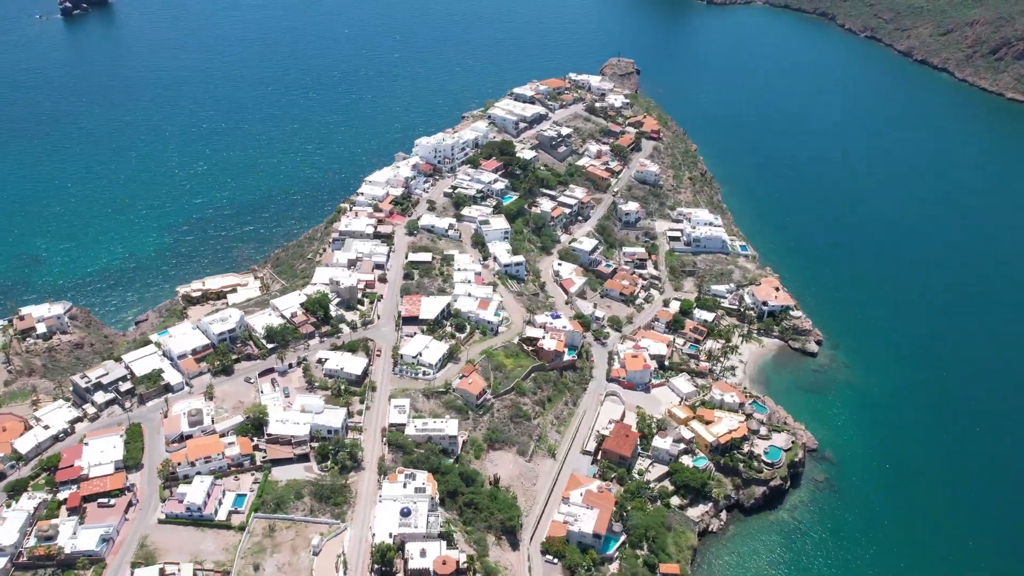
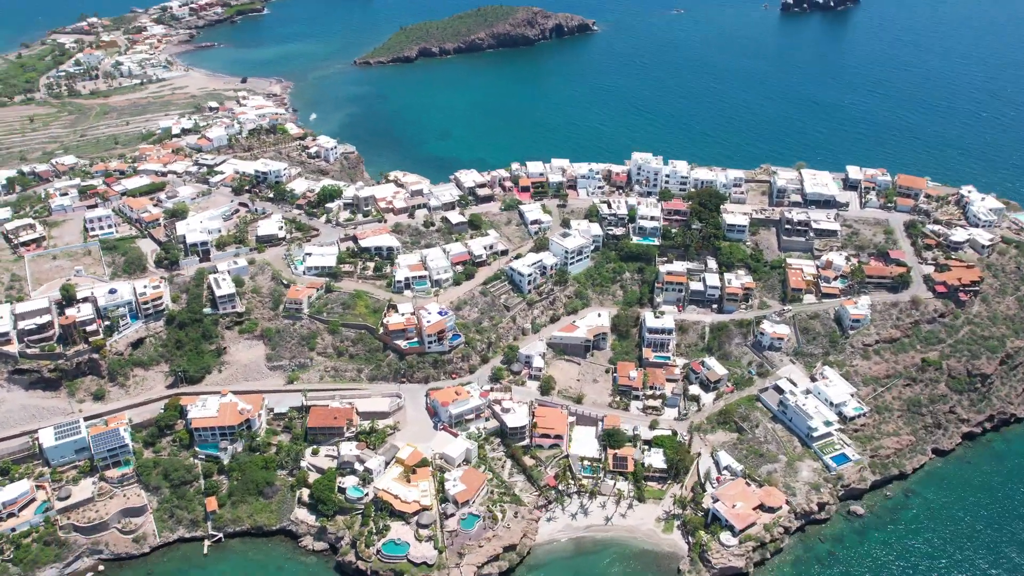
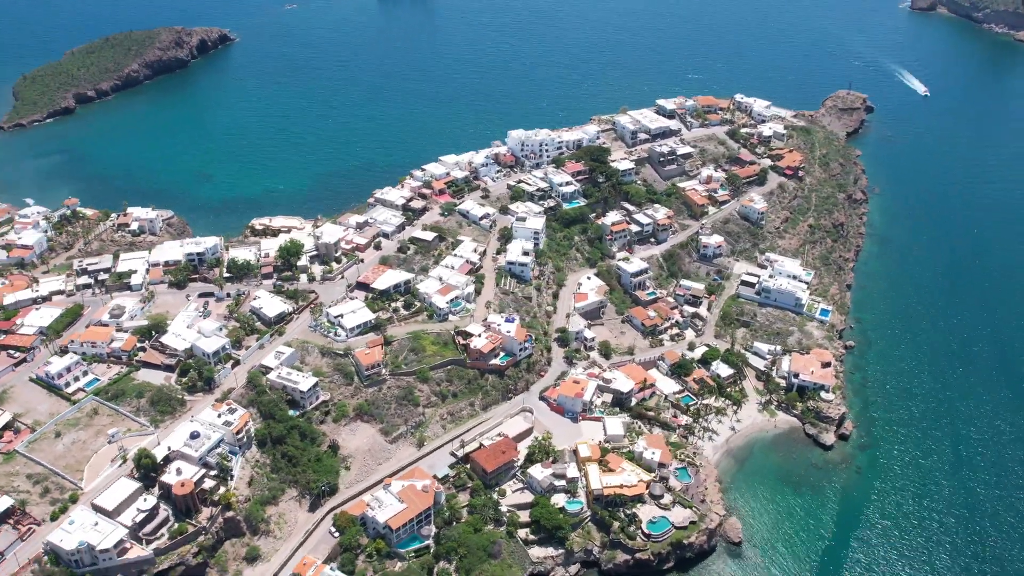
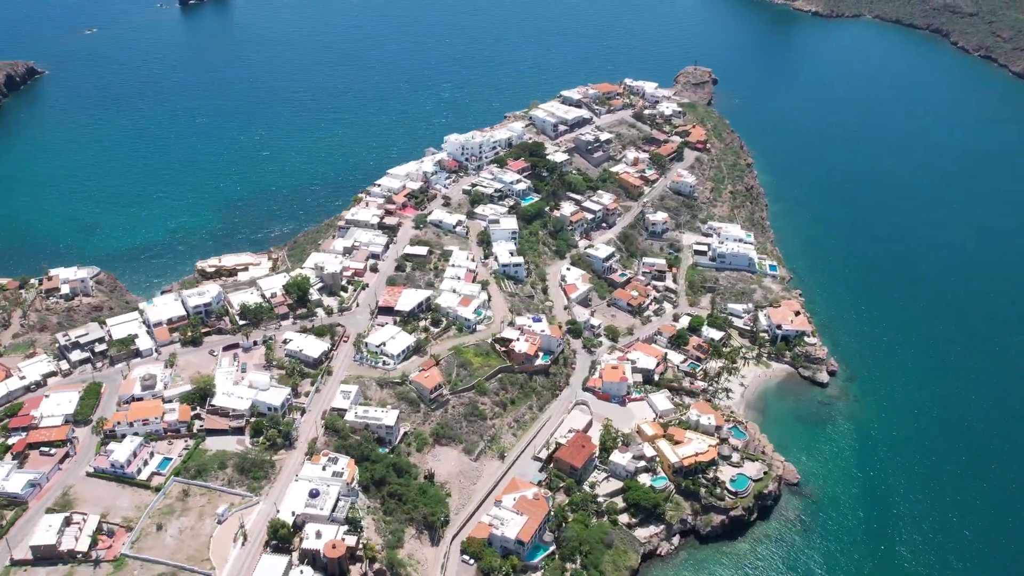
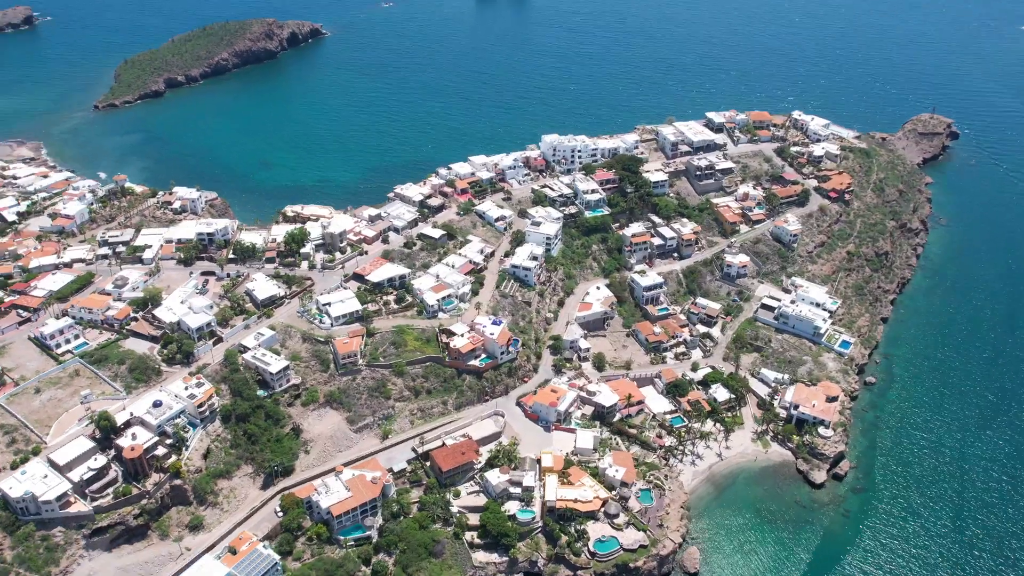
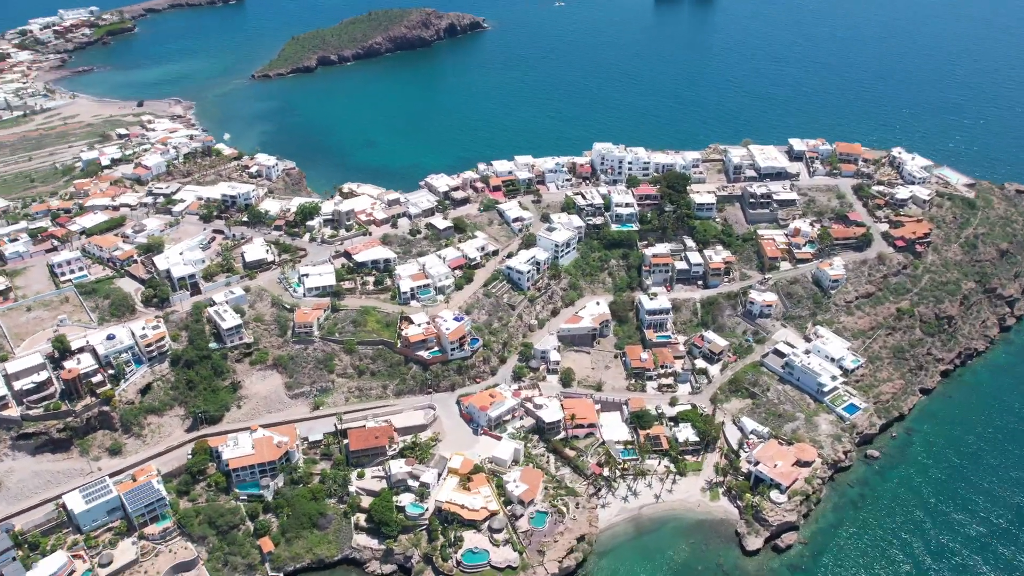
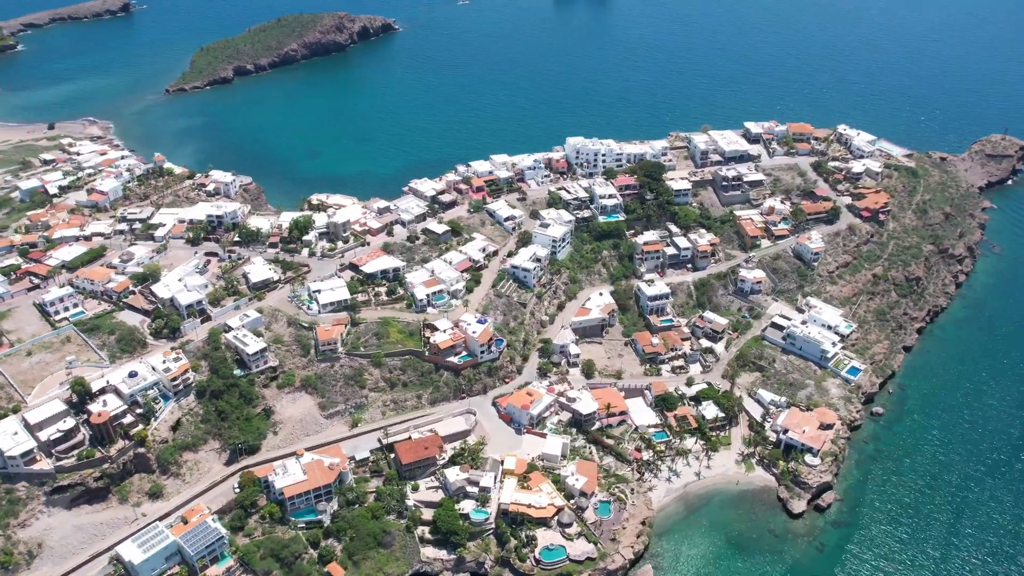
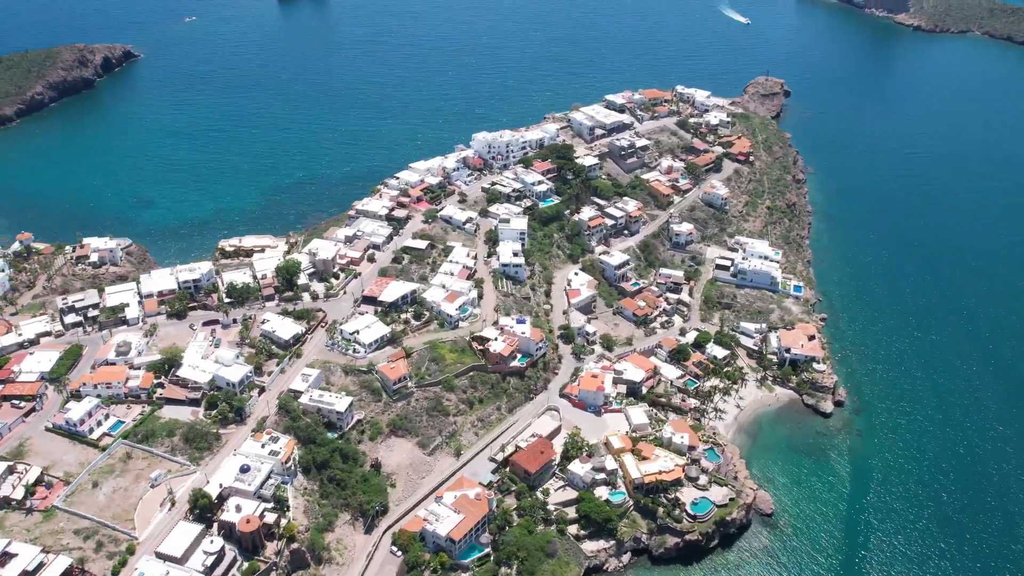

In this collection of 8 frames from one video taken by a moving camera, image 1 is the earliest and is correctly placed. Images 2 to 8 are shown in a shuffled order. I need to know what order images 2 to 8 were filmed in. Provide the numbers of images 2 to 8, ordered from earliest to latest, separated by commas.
4, 8, 3, 5, 7, 6, 2
